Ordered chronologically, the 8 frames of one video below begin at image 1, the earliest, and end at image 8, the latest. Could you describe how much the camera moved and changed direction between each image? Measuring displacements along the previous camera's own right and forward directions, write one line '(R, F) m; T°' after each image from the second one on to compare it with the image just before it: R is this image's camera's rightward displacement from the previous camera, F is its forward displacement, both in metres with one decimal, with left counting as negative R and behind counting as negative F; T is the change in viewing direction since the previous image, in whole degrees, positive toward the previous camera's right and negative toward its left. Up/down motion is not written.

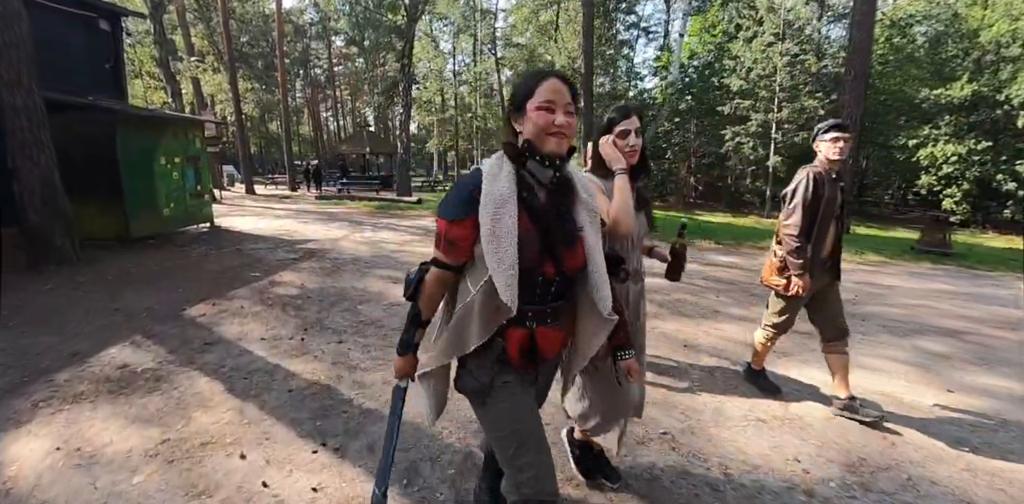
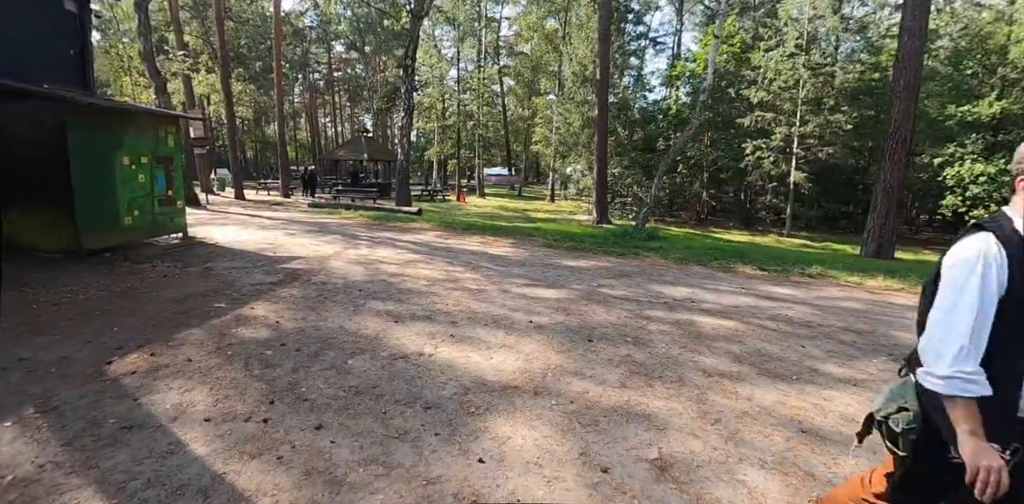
(-0.5, +1.5) m; +1°
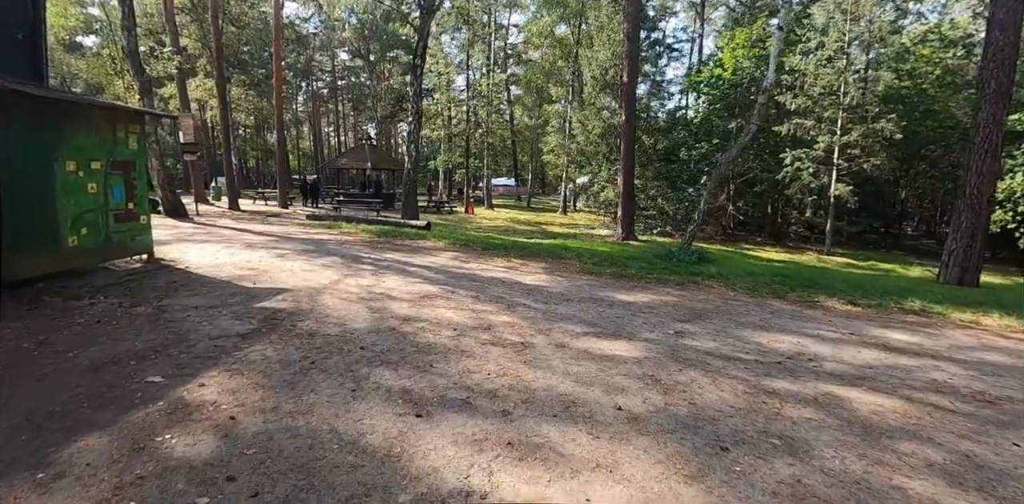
(-0.6, +1.9) m; 0°
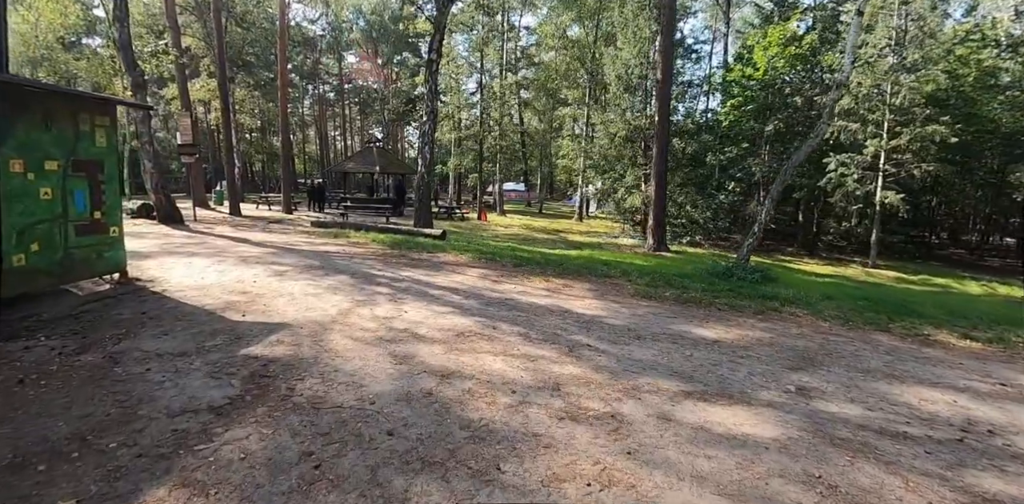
(-0.6, +1.5) m; 0°
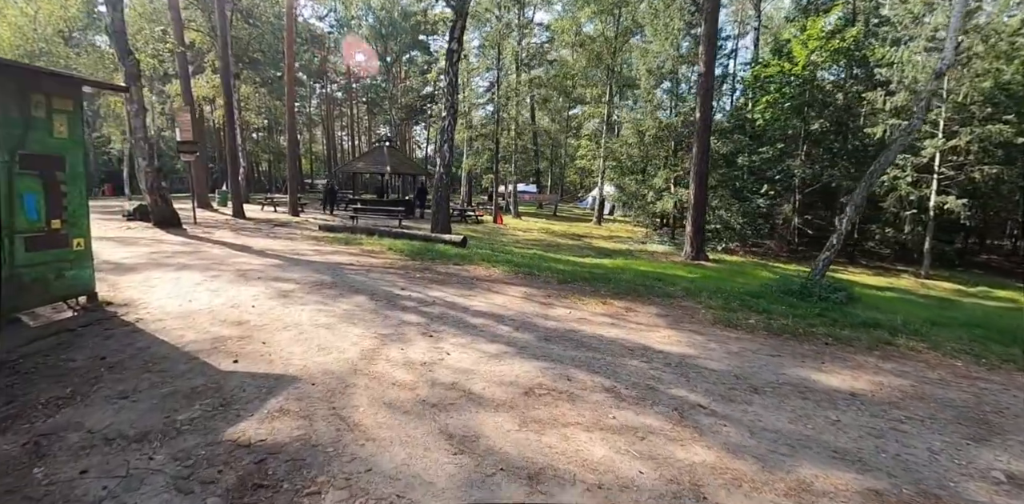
(-0.7, +1.4) m; -1°
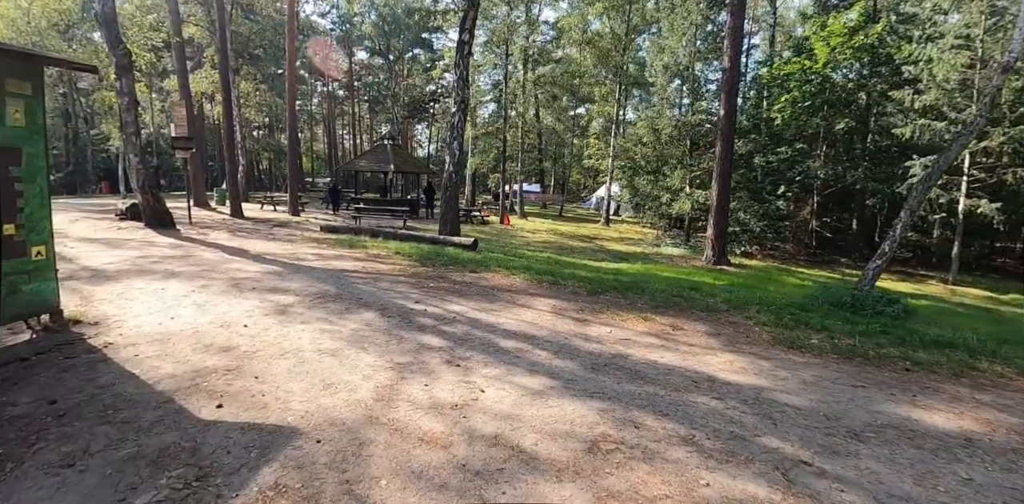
(-0.4, +0.8) m; 0°
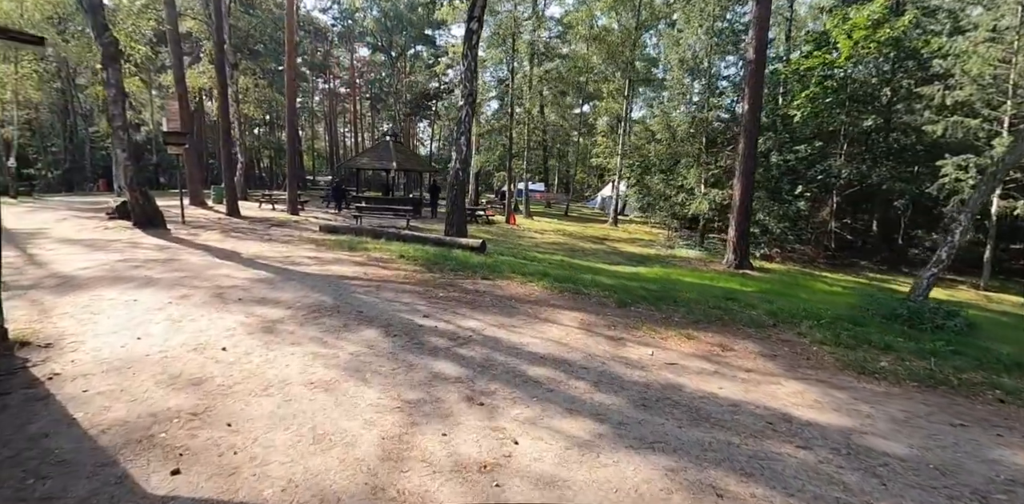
(-0.2, +0.8) m; 0°
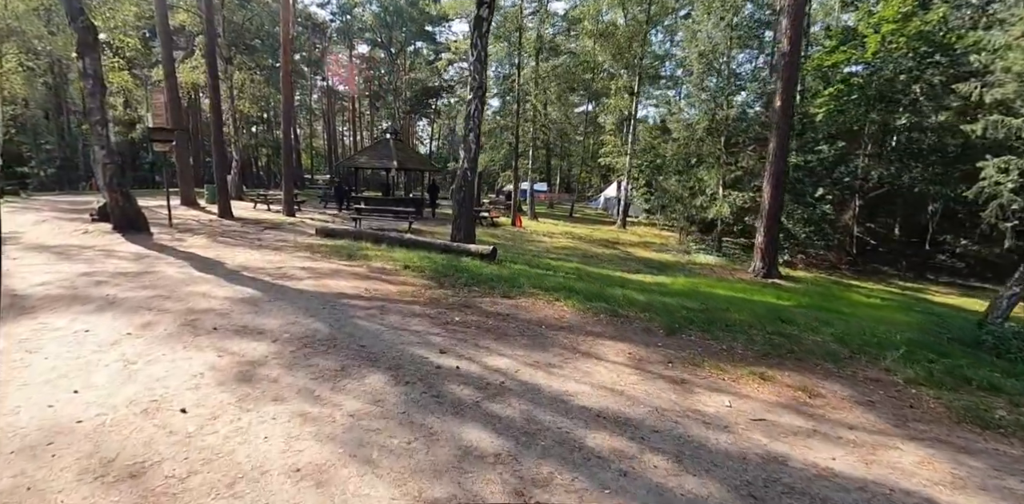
(-0.4, +1.0) m; 0°
